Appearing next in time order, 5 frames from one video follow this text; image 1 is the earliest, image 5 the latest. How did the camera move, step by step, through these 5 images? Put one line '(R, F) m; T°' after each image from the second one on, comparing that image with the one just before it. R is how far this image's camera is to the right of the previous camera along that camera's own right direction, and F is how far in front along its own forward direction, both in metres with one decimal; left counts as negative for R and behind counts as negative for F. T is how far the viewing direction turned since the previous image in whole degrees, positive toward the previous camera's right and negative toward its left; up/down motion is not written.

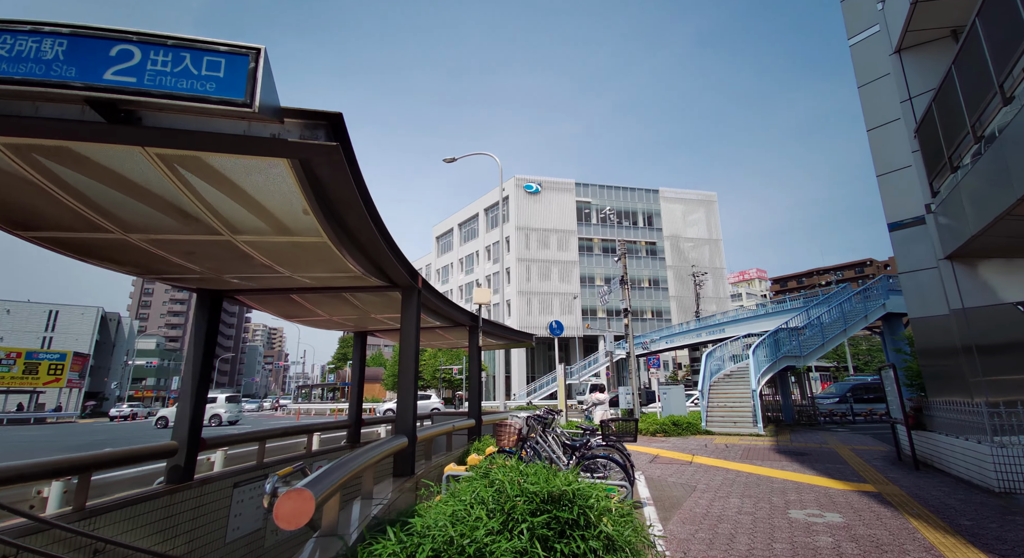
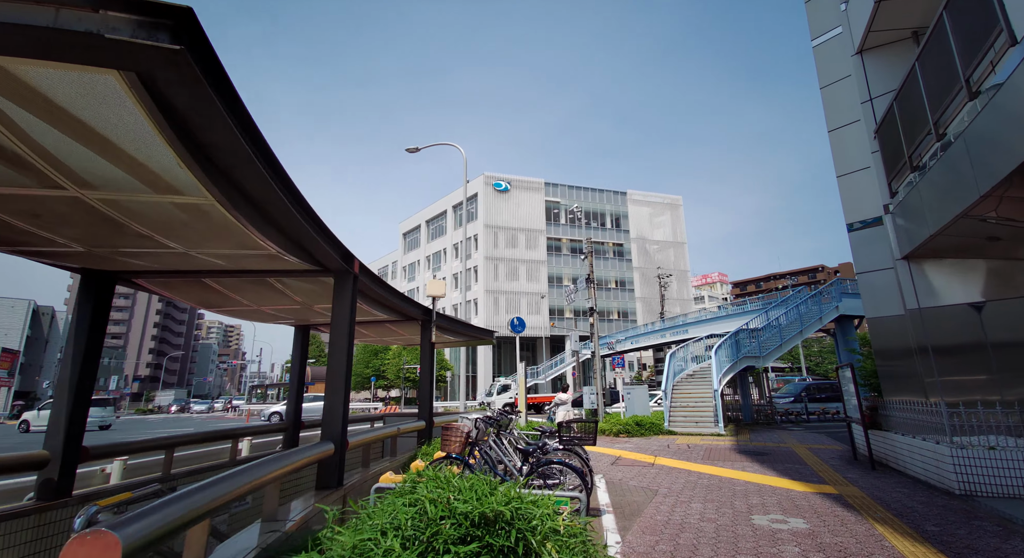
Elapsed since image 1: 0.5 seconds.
(+0.2, +0.5) m; +4°
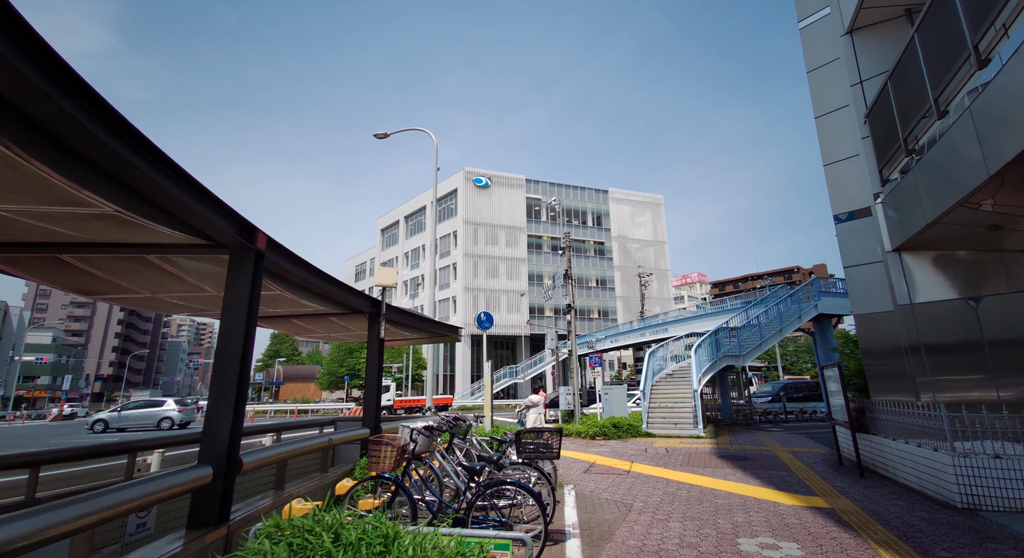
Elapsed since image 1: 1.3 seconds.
(+0.3, +0.8) m; +2°
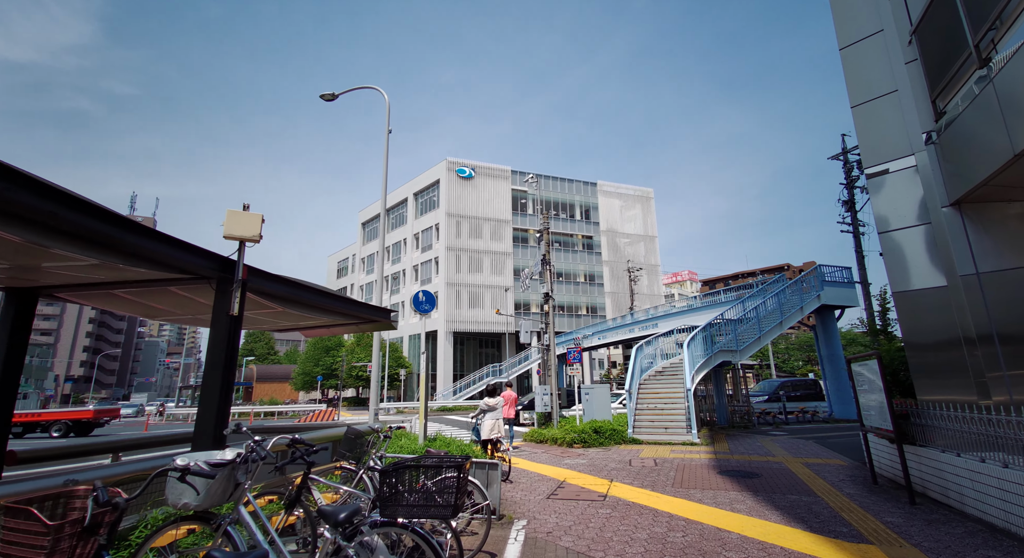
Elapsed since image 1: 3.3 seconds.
(+0.7, +2.0) m; +1°
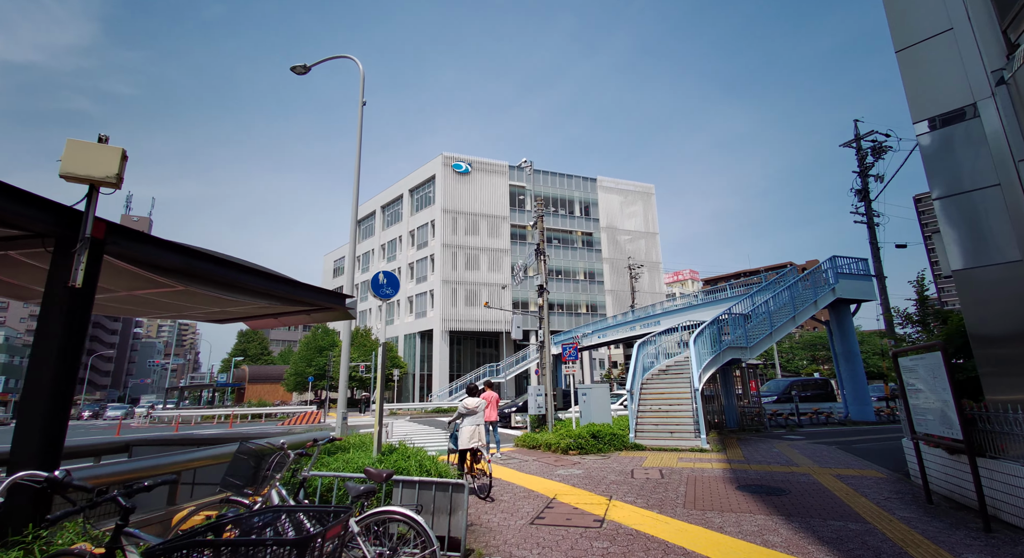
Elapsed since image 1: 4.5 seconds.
(+0.3, +1.2) m; 0°
